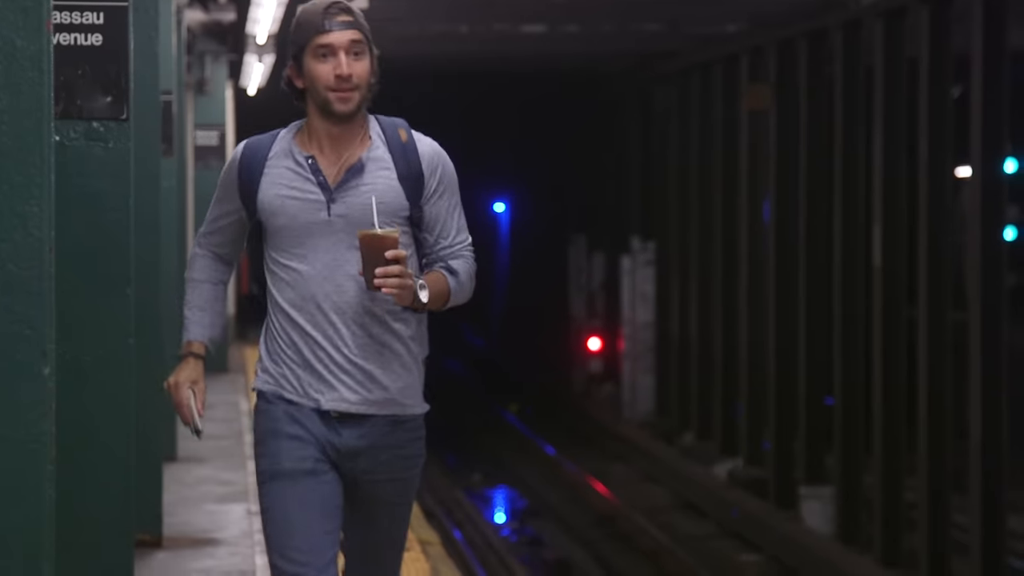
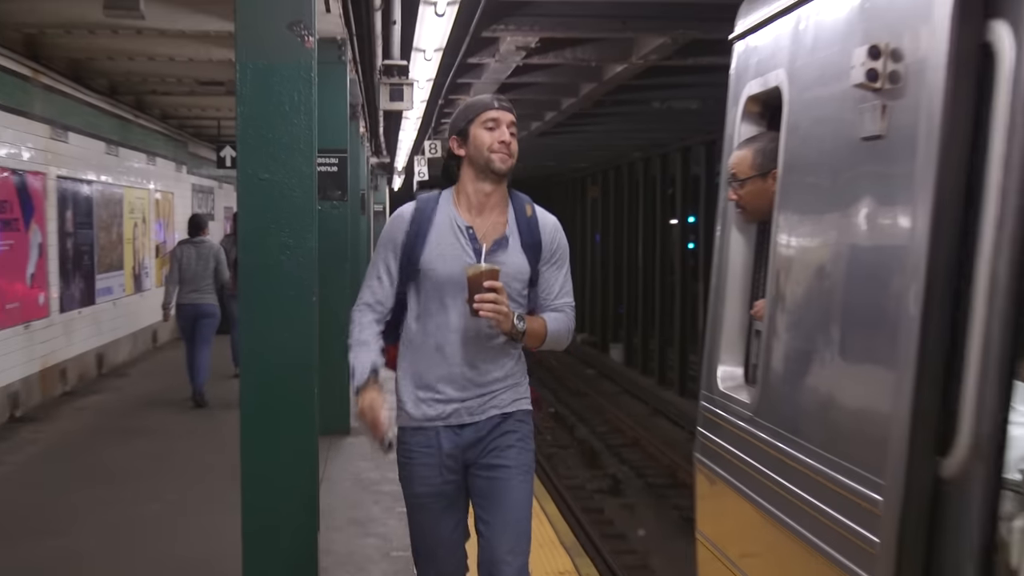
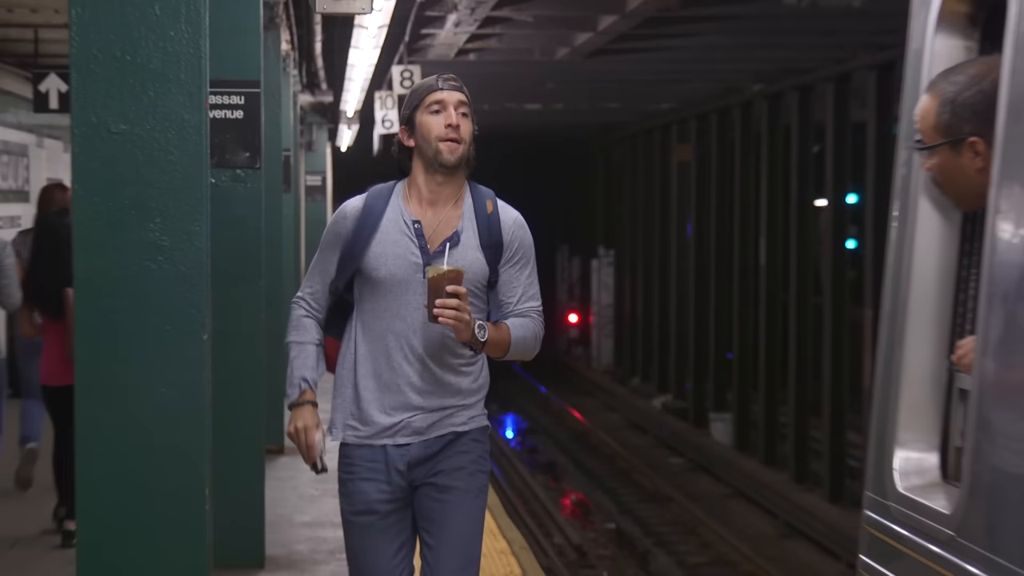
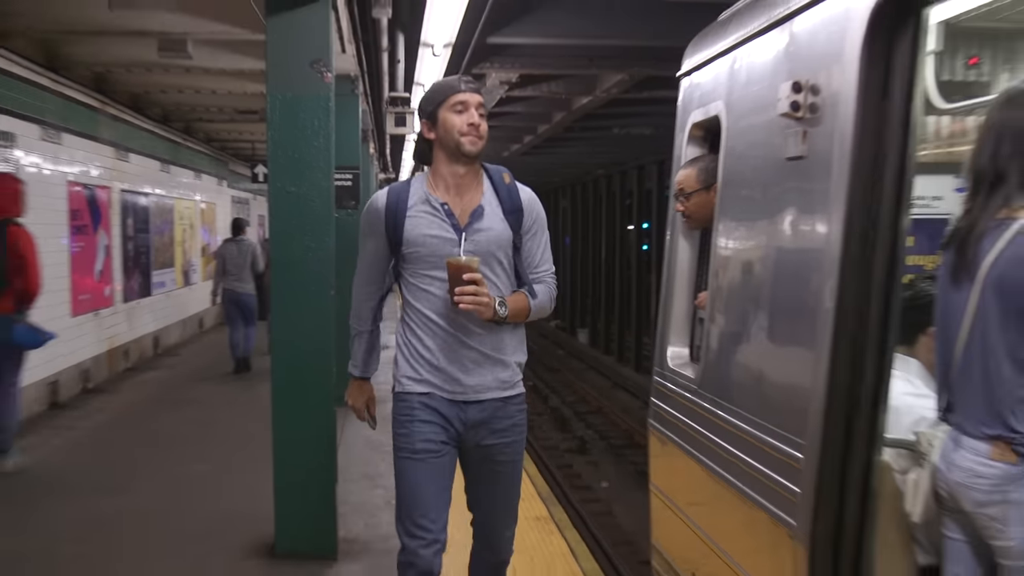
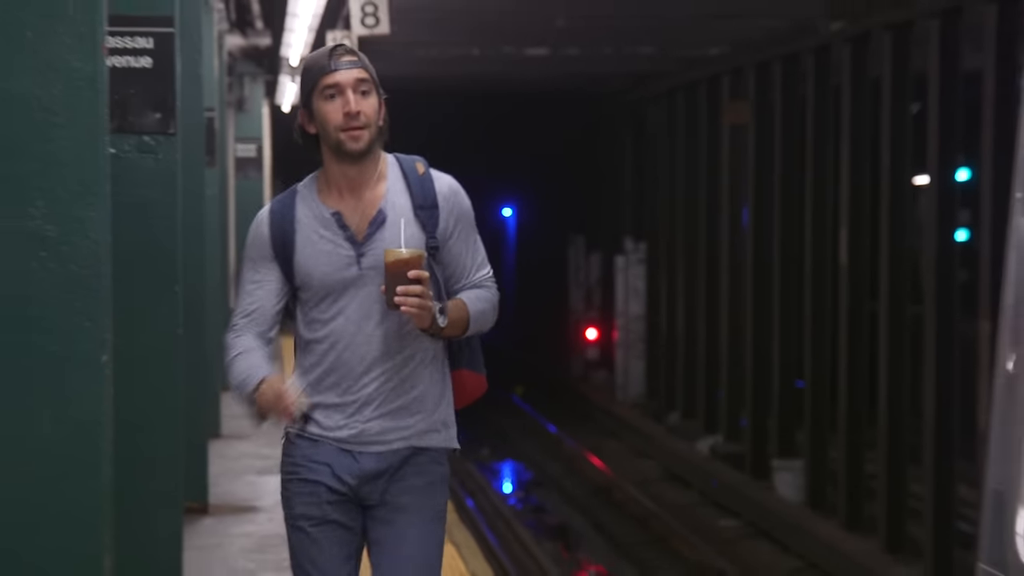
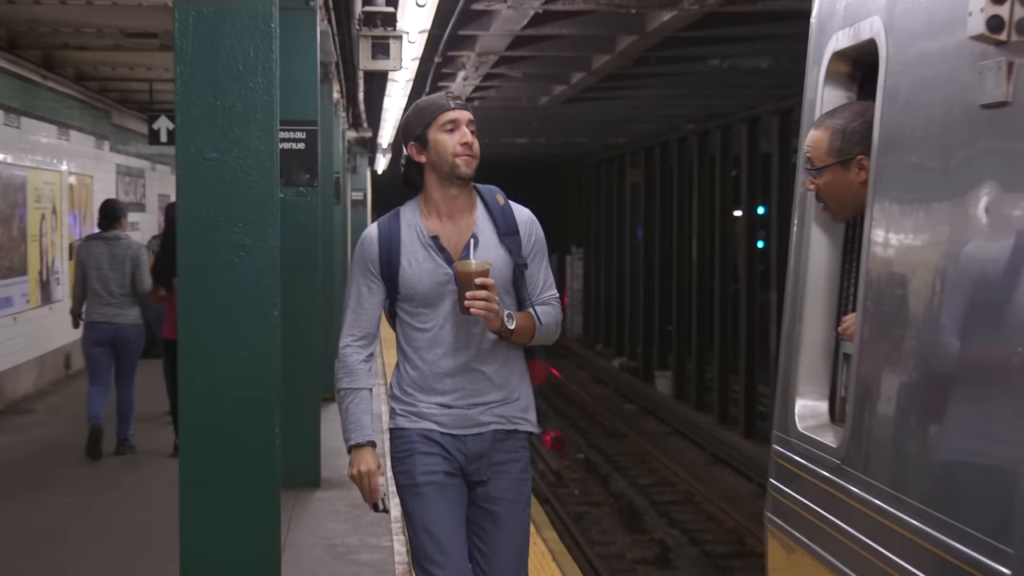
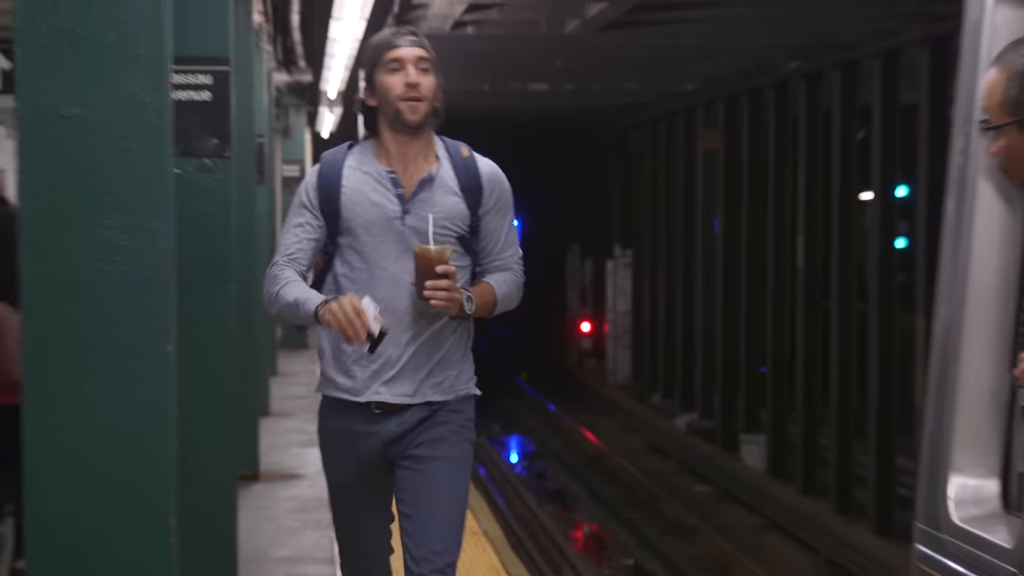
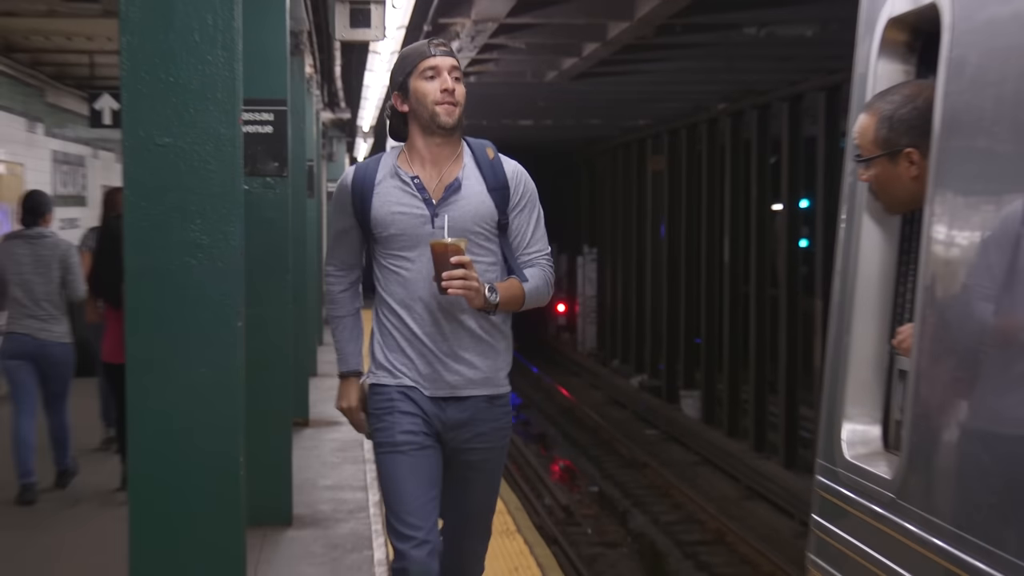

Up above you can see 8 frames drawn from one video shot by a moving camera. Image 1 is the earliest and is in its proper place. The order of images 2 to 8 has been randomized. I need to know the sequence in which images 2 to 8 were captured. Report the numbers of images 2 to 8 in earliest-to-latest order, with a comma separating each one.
5, 7, 3, 8, 6, 2, 4
